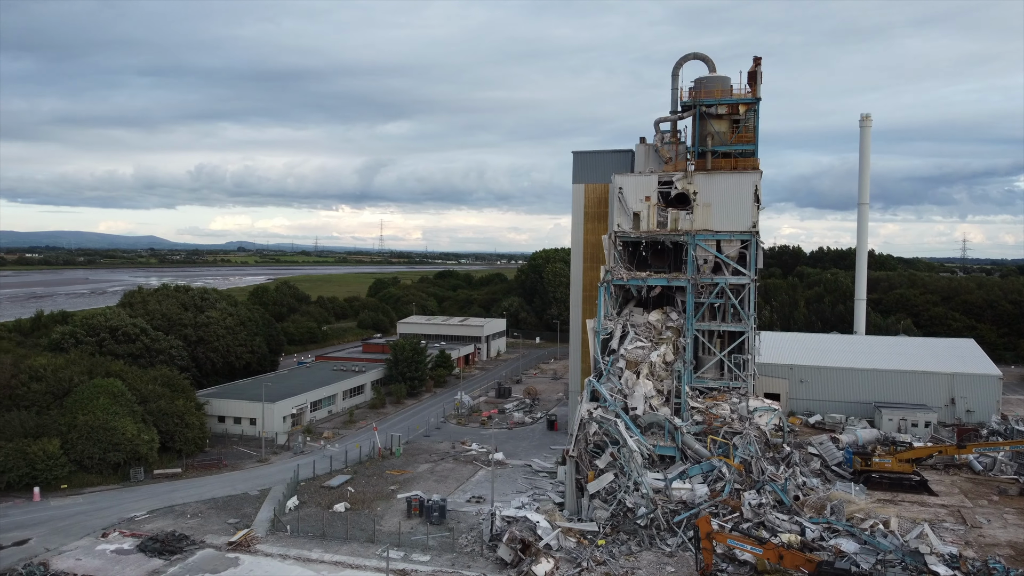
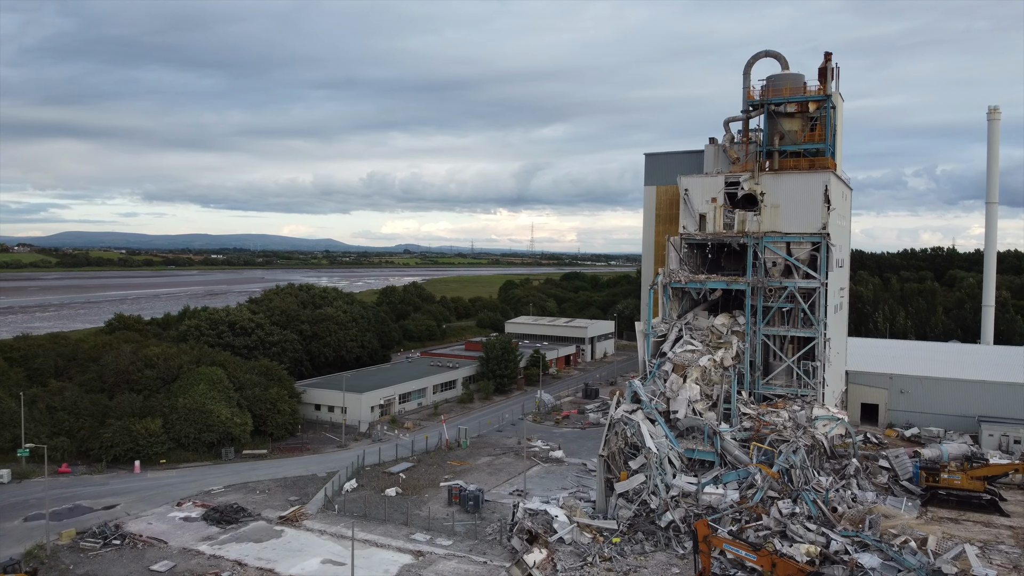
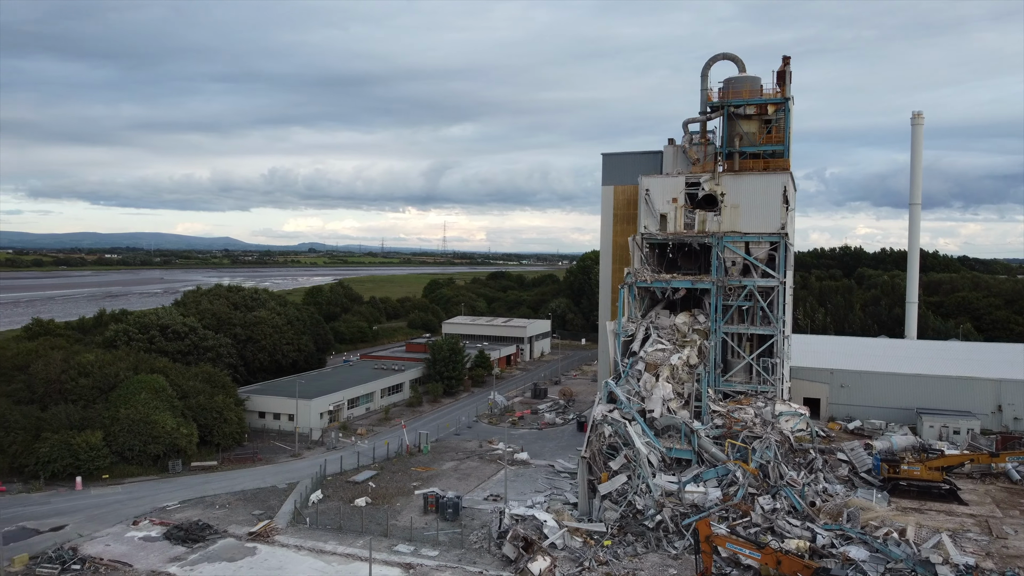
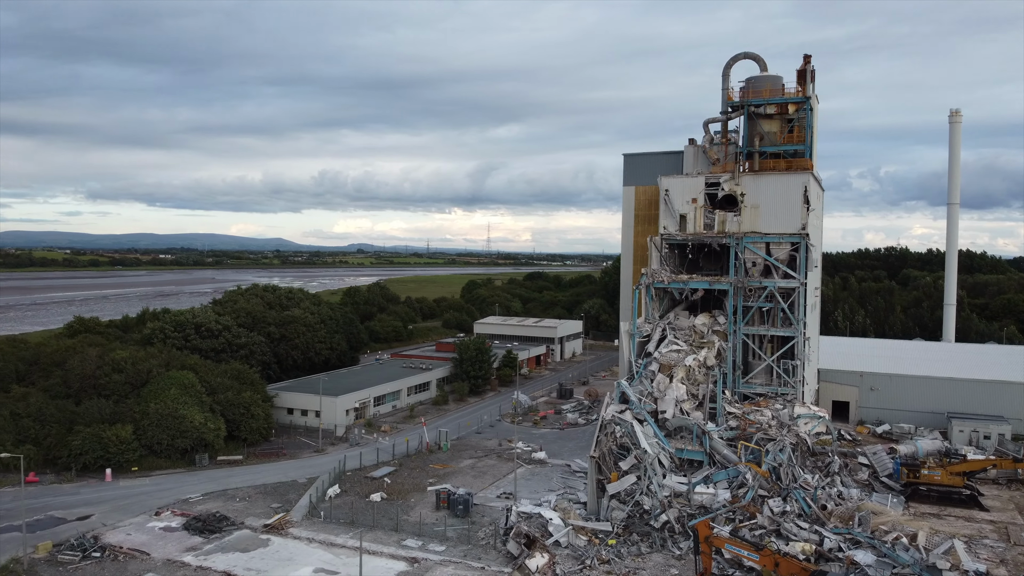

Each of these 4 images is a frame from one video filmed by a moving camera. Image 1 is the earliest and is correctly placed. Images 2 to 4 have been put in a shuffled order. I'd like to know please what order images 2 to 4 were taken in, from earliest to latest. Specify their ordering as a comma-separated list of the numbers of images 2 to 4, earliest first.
3, 4, 2
